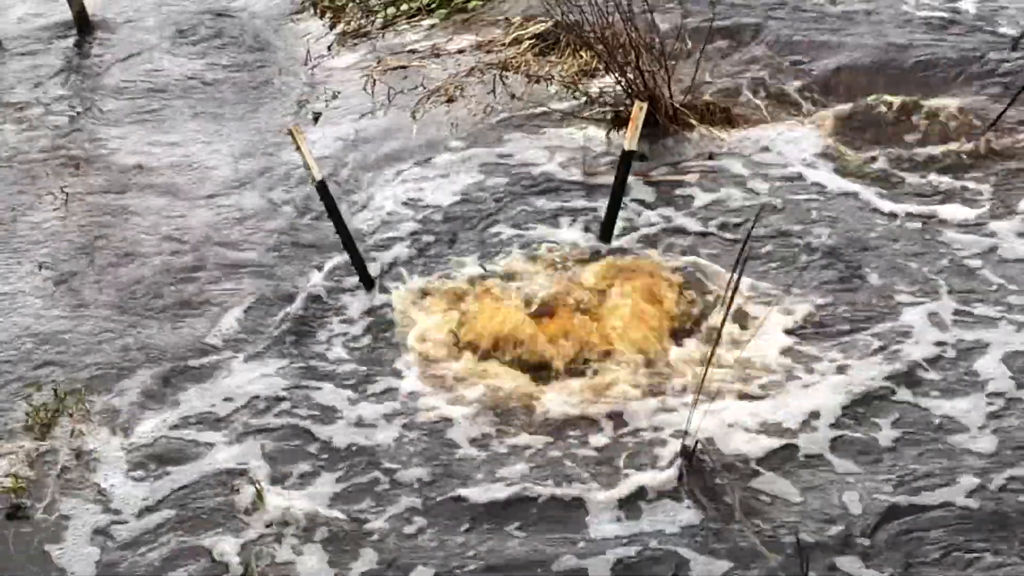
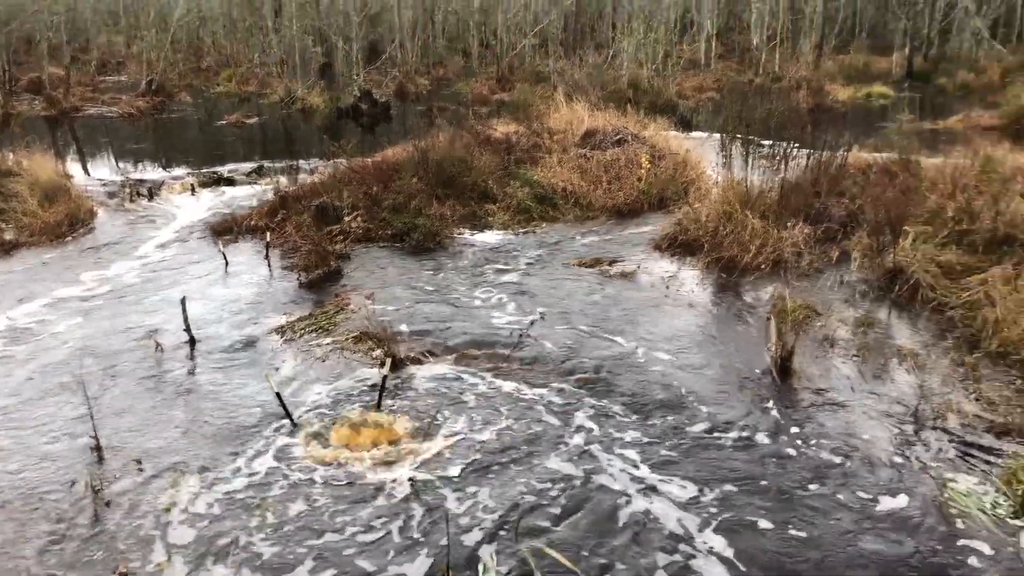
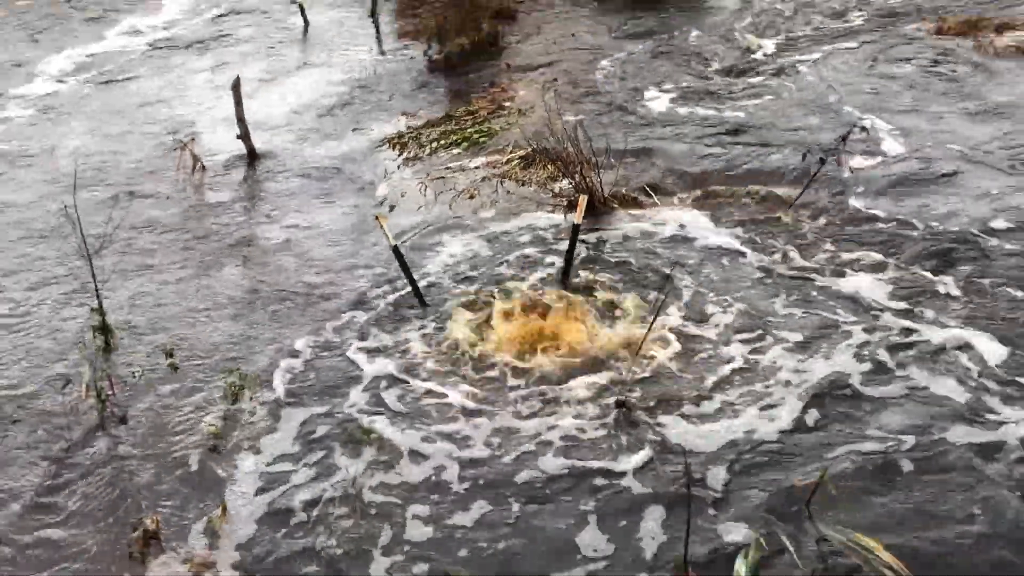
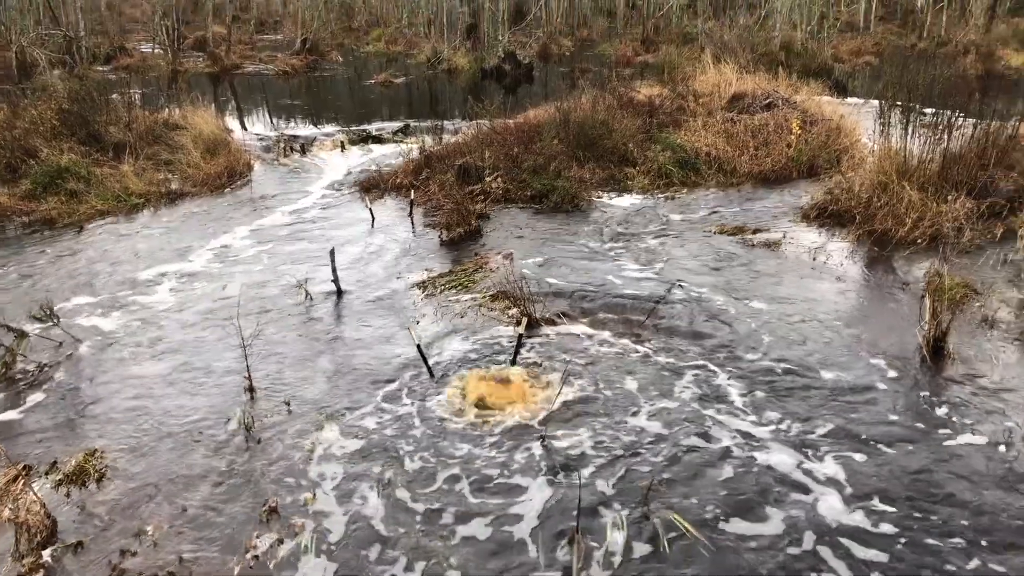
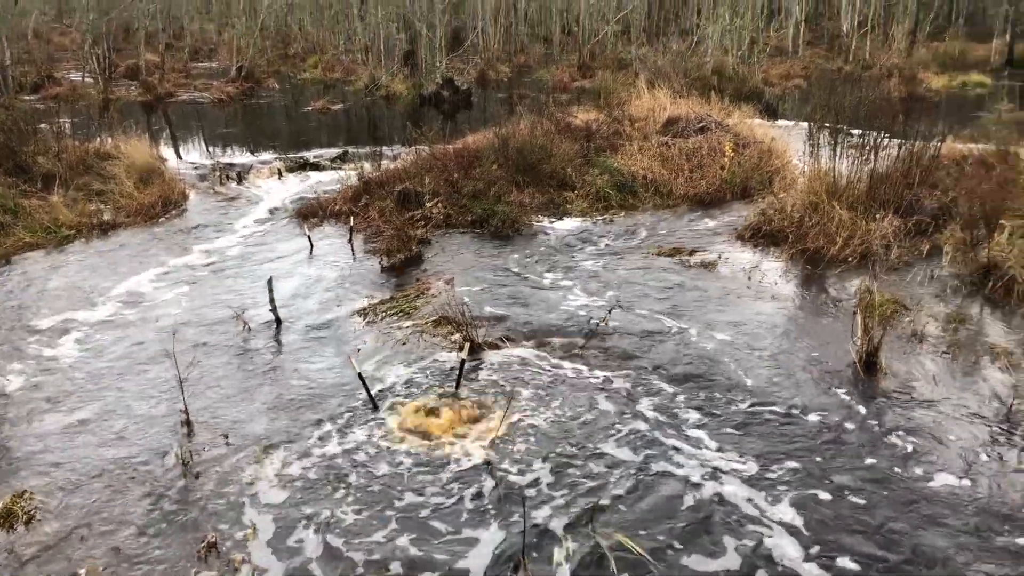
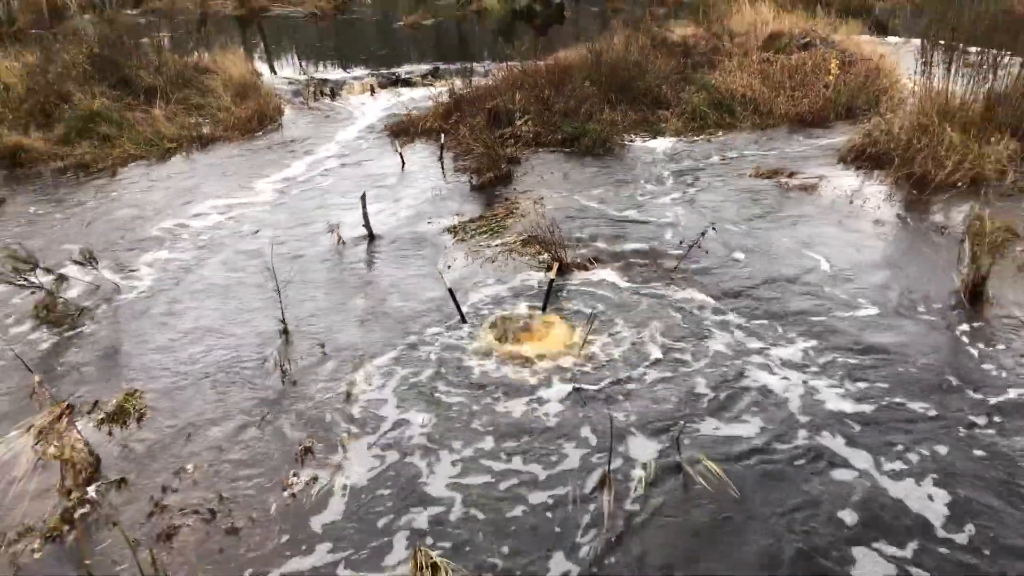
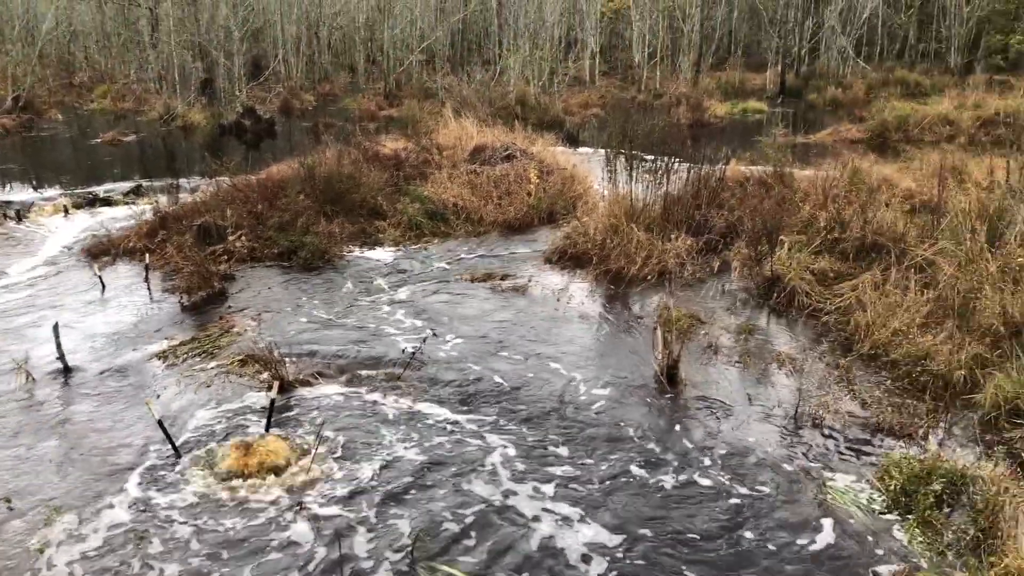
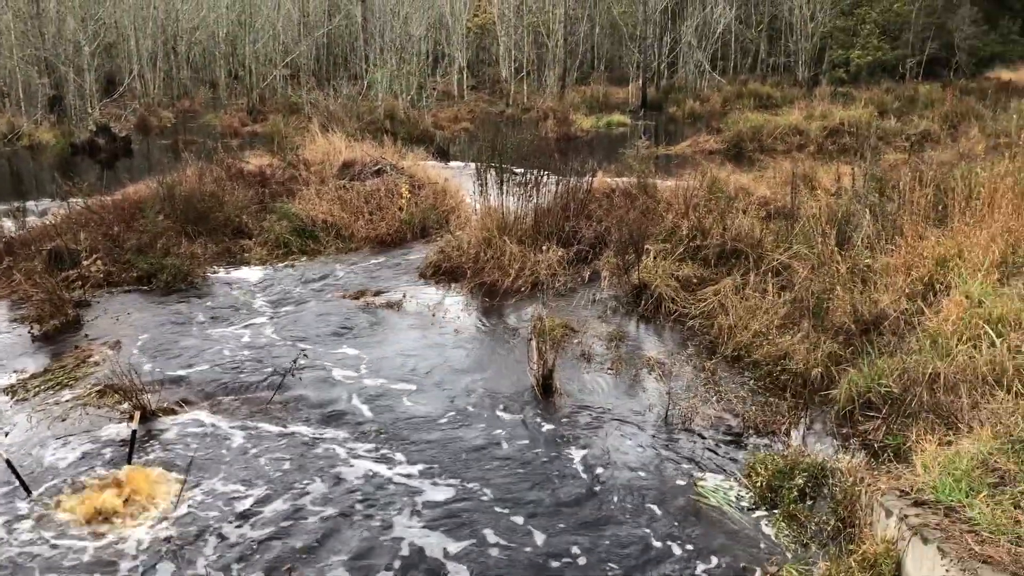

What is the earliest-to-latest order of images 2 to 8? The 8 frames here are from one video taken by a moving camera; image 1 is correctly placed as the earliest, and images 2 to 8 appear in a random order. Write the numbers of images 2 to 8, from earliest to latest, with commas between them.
3, 6, 4, 5, 2, 7, 8
